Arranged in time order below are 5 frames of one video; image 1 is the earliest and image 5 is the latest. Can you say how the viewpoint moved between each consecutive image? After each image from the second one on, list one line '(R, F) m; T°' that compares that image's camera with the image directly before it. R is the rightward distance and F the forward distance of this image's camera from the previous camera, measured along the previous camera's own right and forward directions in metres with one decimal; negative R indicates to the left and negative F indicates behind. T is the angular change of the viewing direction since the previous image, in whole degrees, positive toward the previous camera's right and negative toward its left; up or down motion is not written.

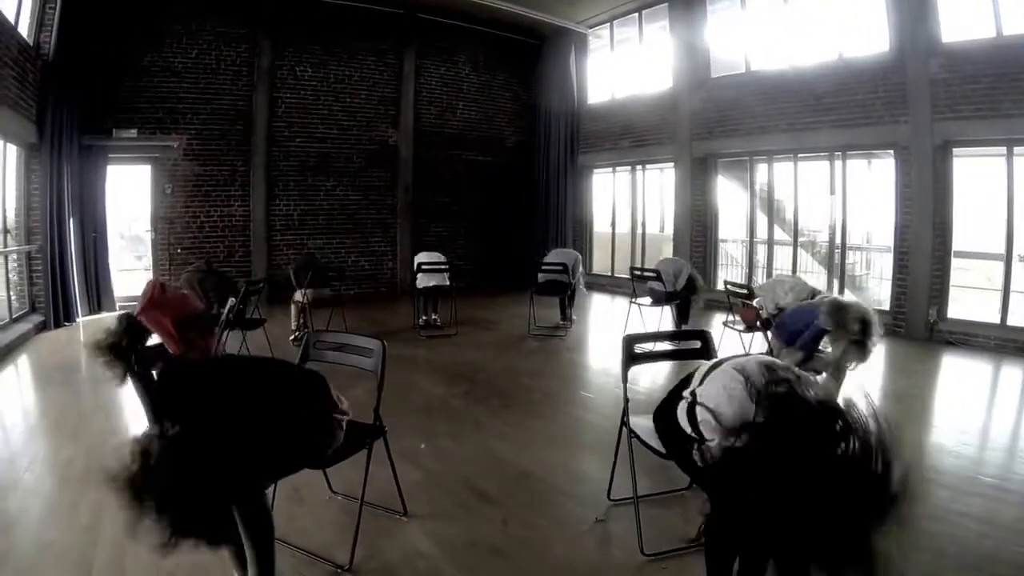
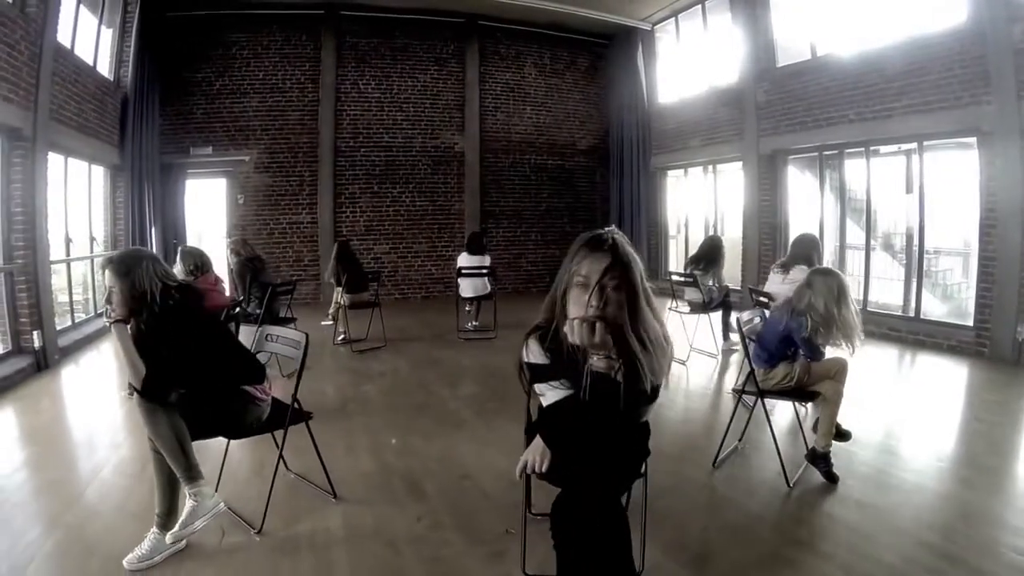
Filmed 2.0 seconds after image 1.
(+1.0, +0.2) m; -12°
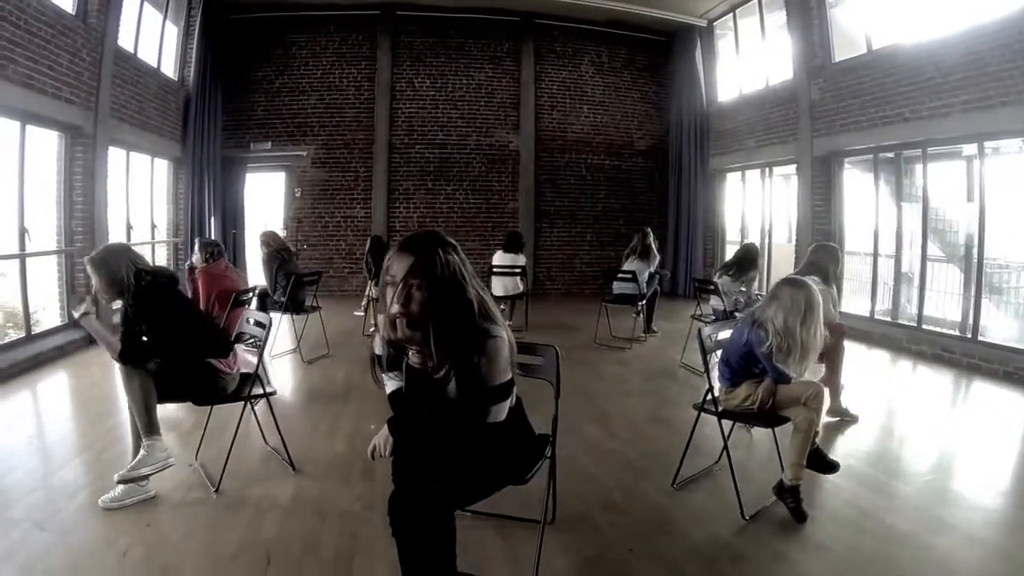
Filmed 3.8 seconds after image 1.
(+0.7, +0.1) m; -9°
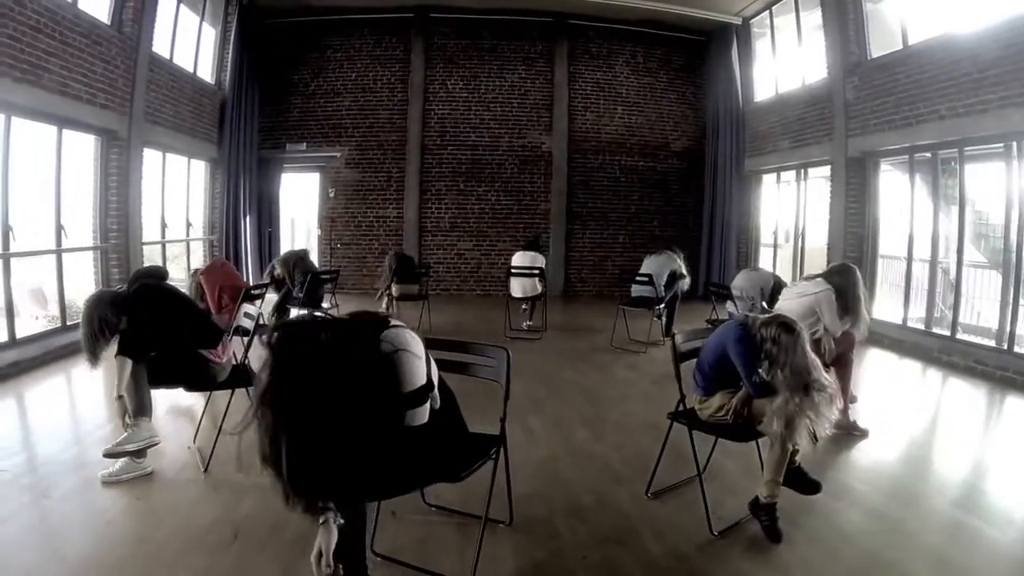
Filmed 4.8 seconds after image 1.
(+0.4, 0.0) m; -5°
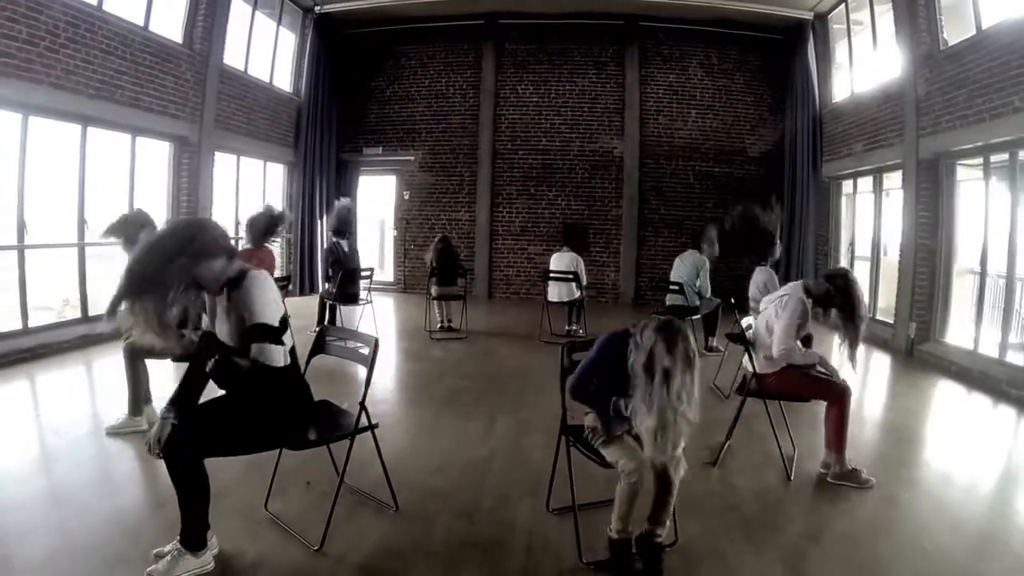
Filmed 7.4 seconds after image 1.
(+0.9, 0.0) m; -11°
